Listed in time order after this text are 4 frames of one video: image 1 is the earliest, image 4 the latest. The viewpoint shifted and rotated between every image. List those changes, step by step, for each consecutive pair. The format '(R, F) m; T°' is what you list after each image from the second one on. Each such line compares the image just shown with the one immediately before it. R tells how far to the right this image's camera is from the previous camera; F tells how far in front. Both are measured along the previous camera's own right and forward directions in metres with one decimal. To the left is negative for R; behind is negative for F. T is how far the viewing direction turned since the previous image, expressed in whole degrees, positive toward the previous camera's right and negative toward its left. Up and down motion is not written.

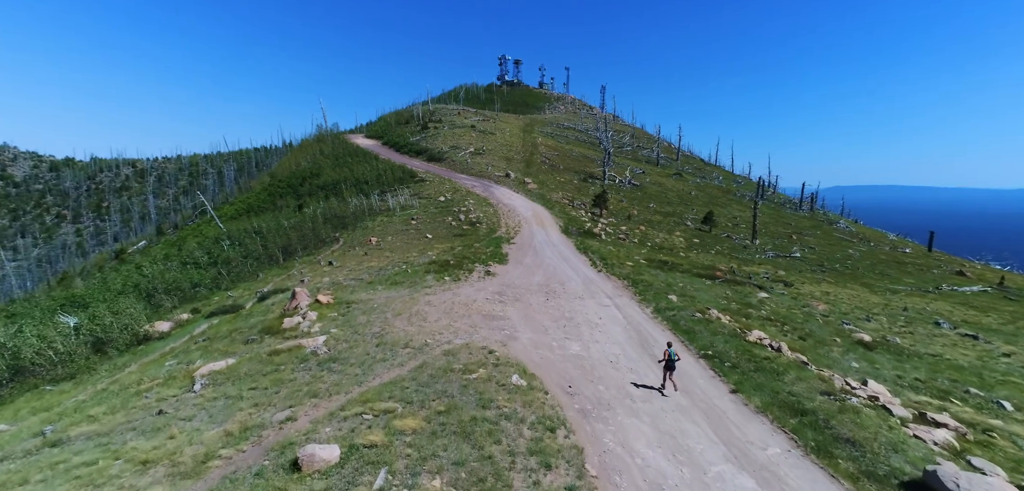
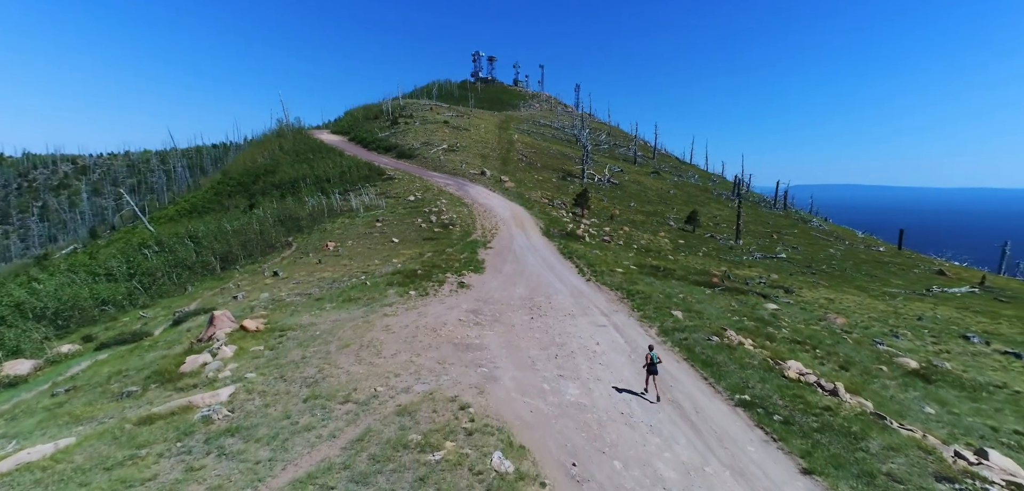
(0.0, +4.1) m; +3°
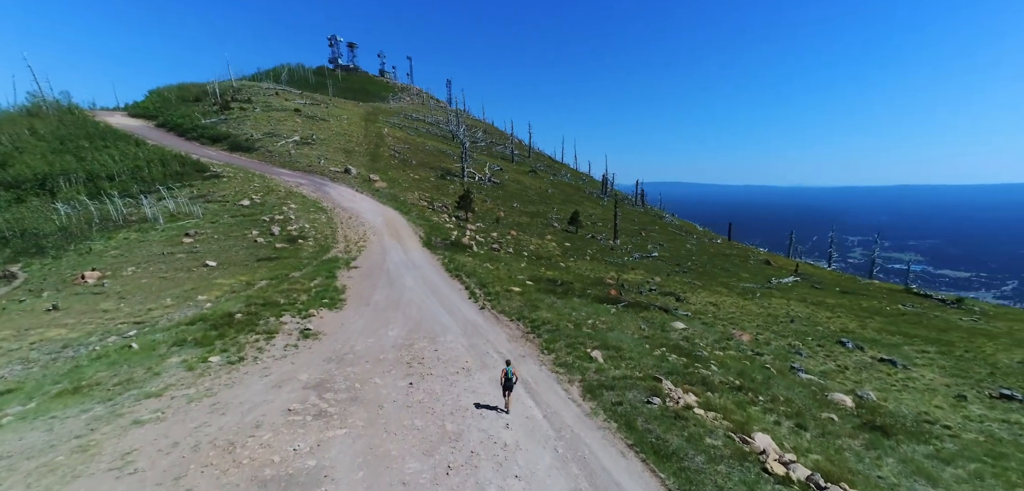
(+0.5, +6.1) m; +15°
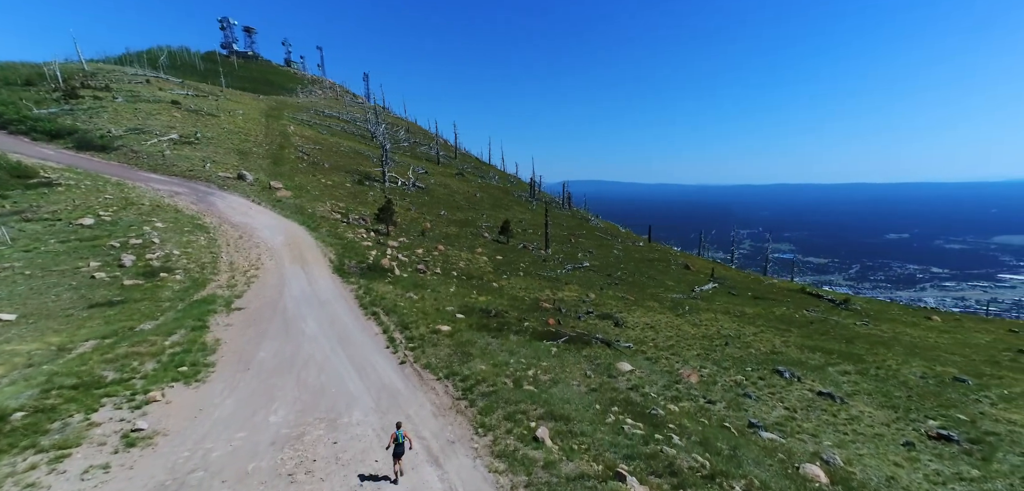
(0.0, +3.9) m; +9°
